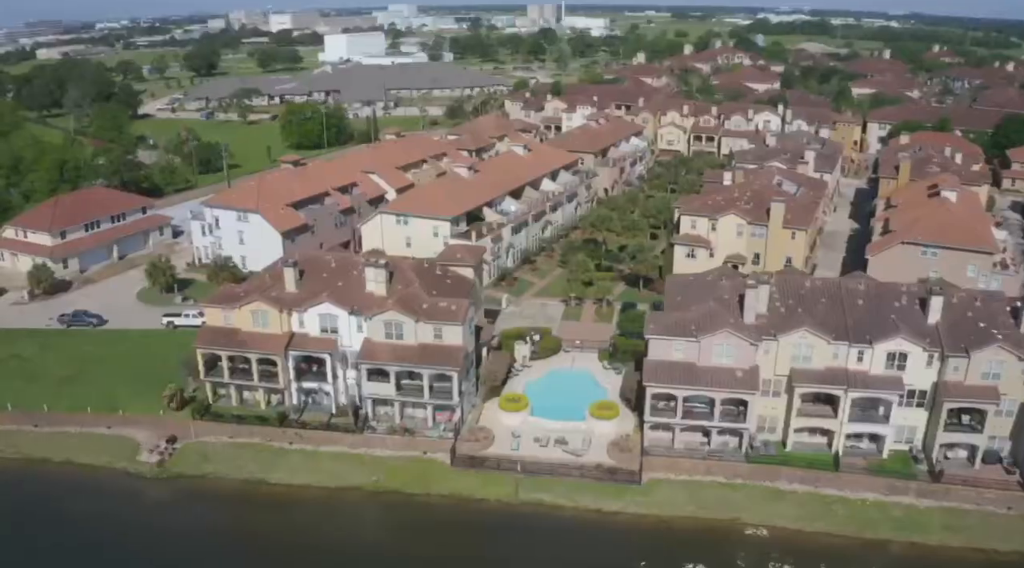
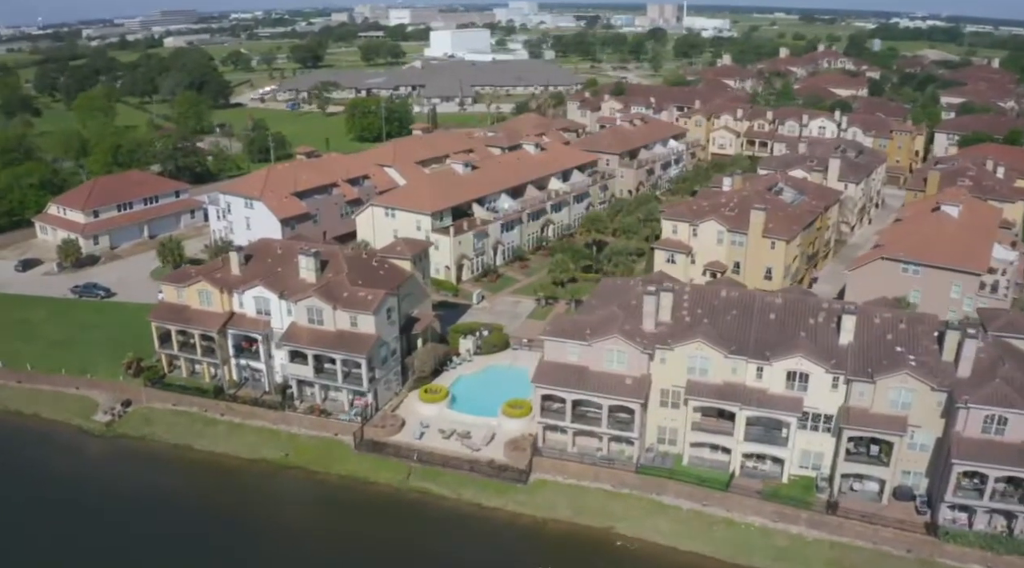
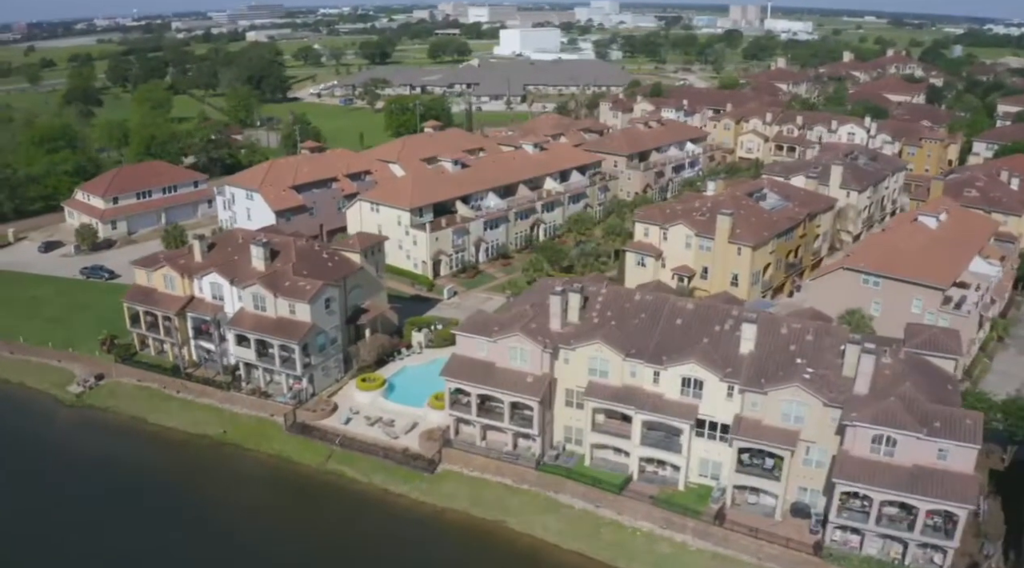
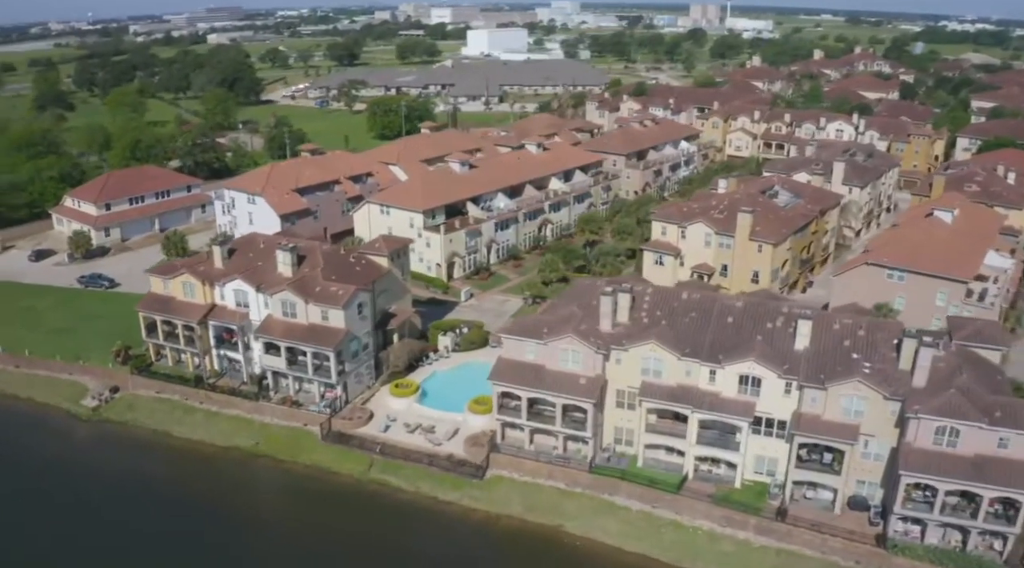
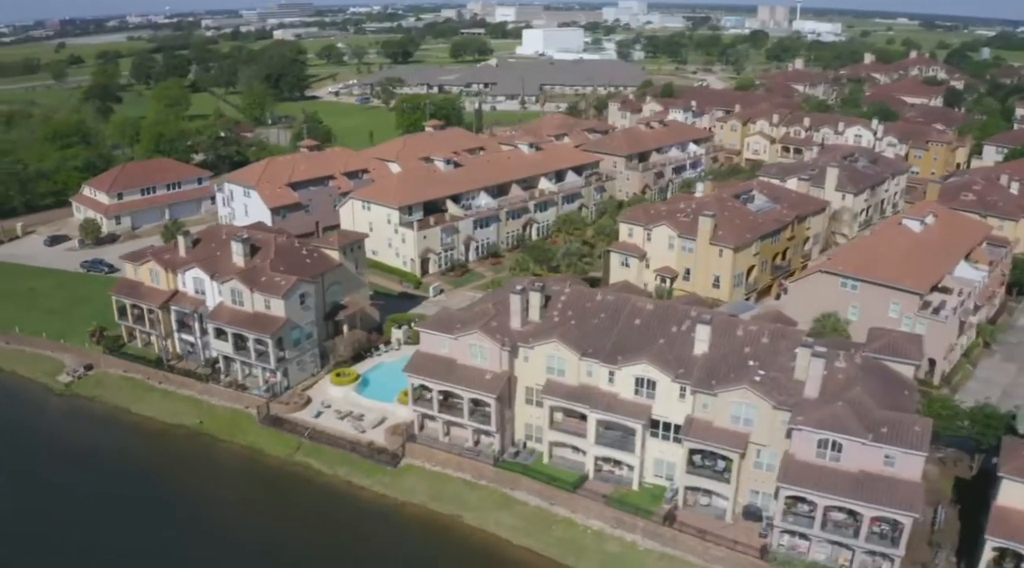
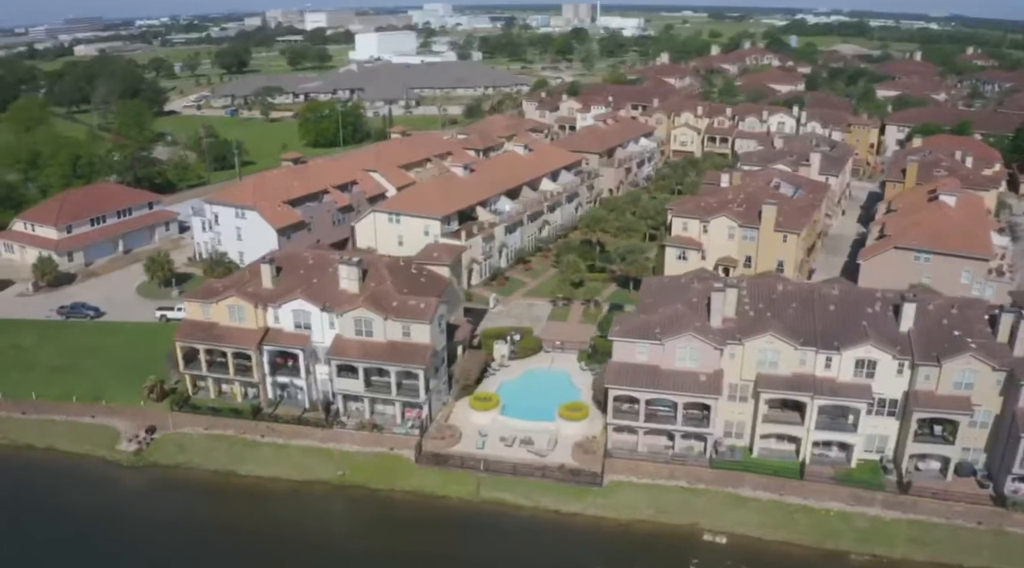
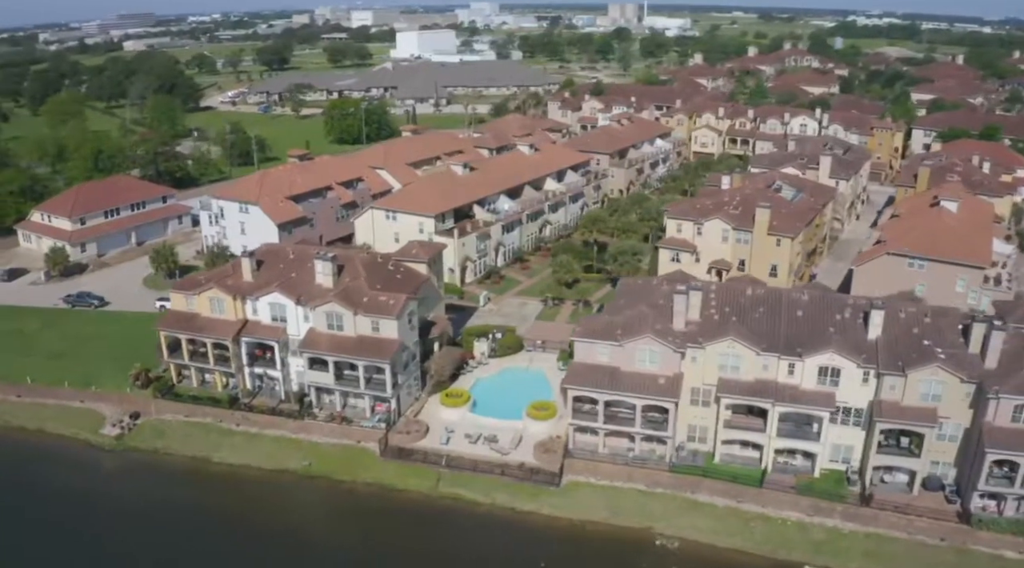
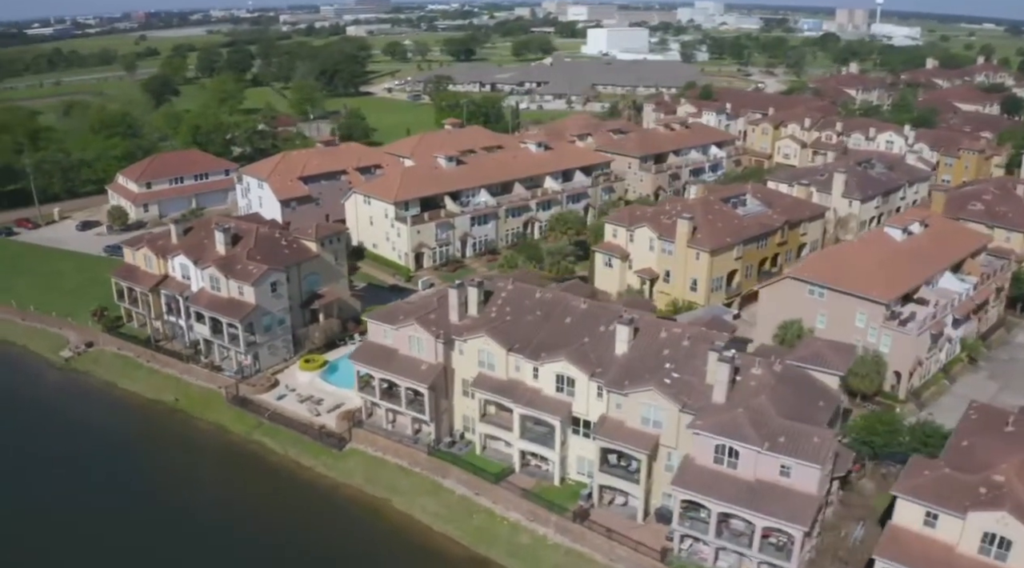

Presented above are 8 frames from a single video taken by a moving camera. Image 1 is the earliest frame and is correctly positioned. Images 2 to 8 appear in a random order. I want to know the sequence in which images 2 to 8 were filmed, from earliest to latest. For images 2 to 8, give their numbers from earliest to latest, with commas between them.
6, 7, 2, 4, 3, 5, 8
